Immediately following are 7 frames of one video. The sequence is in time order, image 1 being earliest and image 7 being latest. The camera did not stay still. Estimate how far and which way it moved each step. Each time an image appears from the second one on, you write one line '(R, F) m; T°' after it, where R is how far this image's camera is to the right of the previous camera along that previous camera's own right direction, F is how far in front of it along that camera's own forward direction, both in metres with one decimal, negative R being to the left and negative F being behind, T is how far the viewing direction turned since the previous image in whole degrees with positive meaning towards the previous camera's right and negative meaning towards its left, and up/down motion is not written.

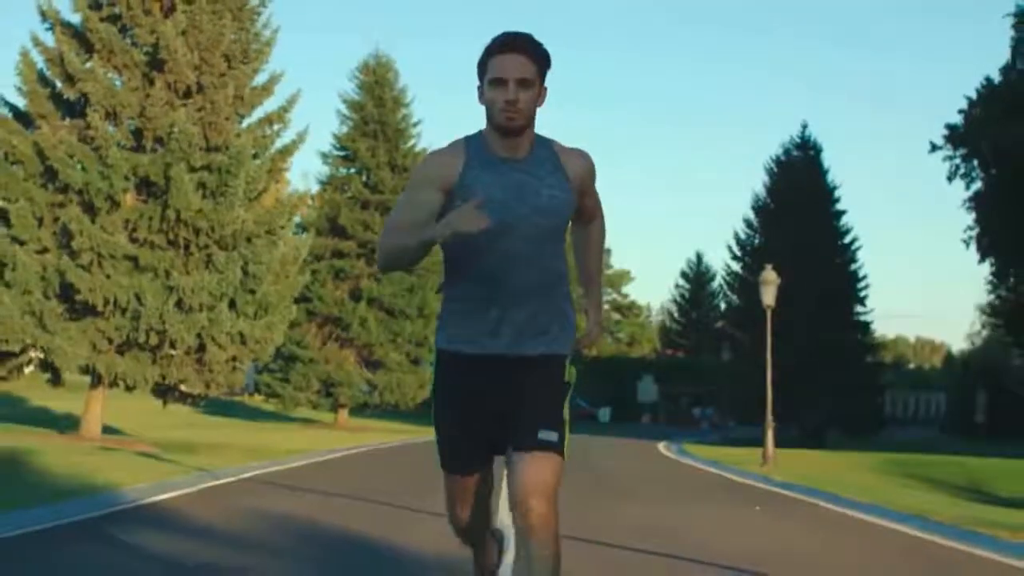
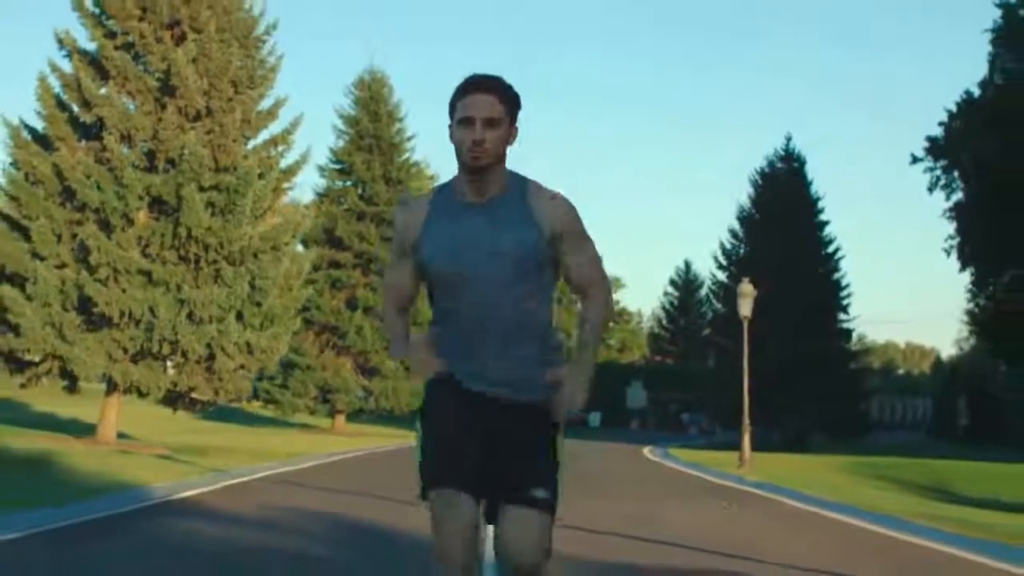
(0.0, -1.6) m; 0°
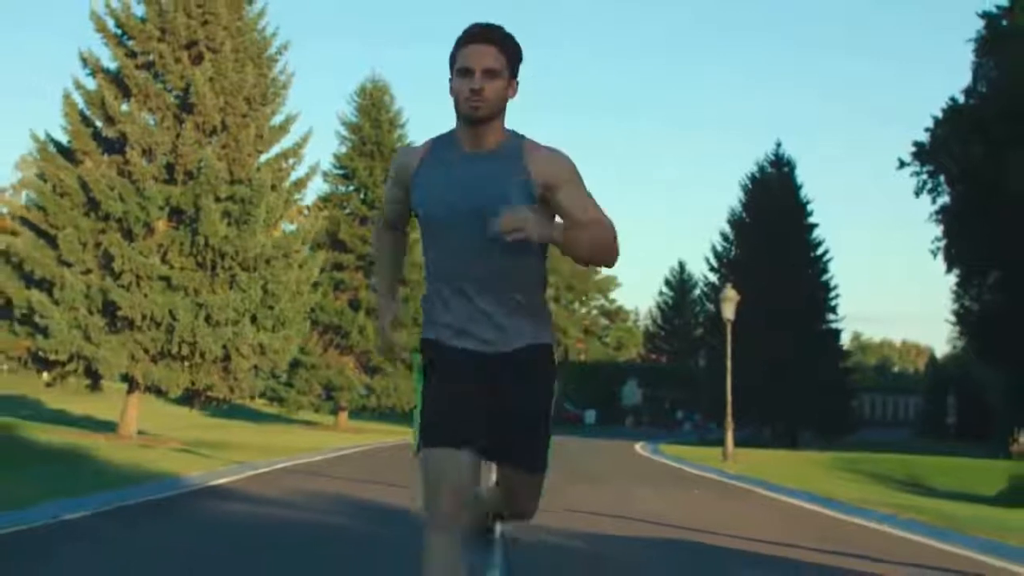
(0.0, -1.9) m; 0°
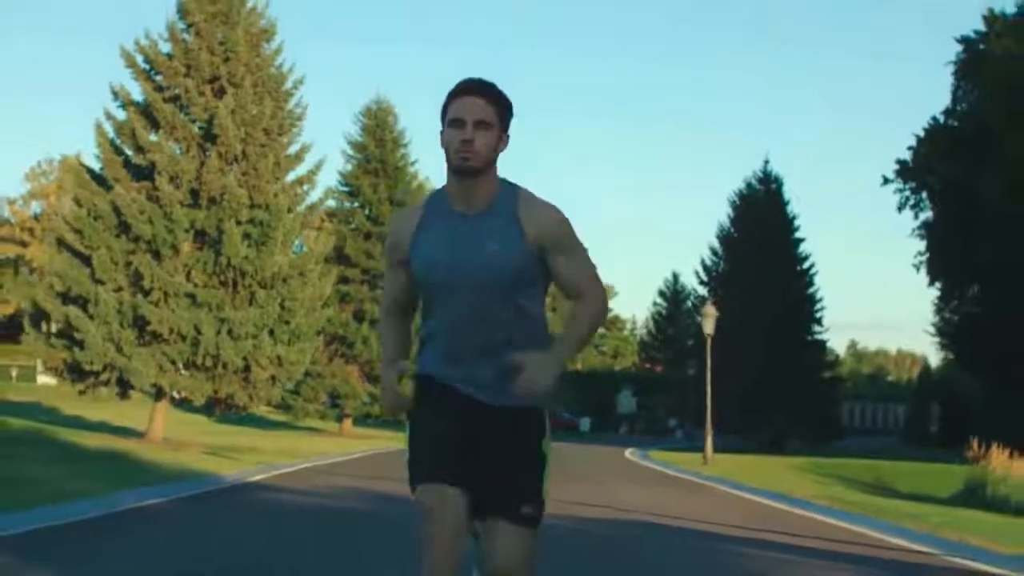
(0.0, -2.6) m; 0°
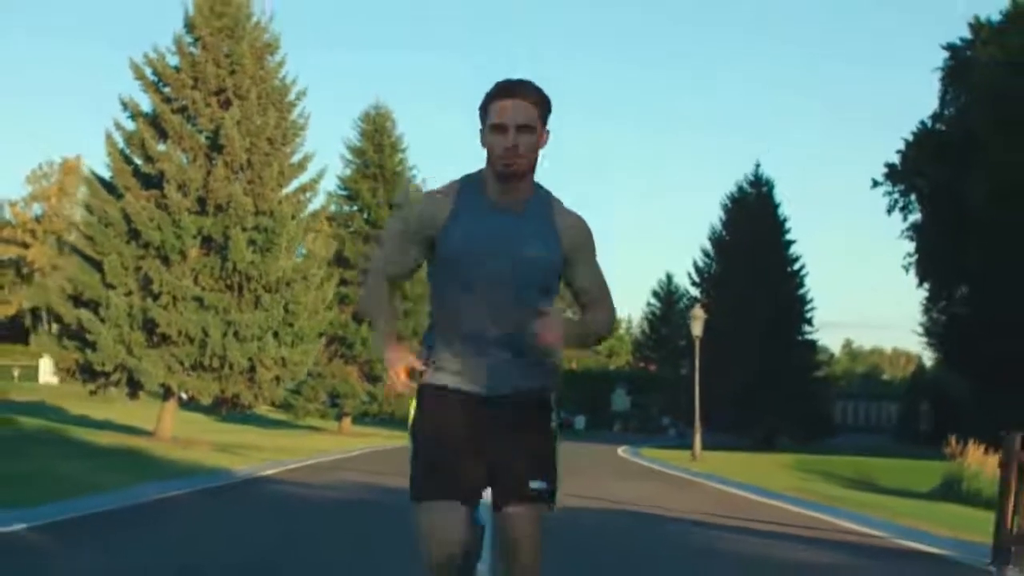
(0.0, -1.3) m; 0°
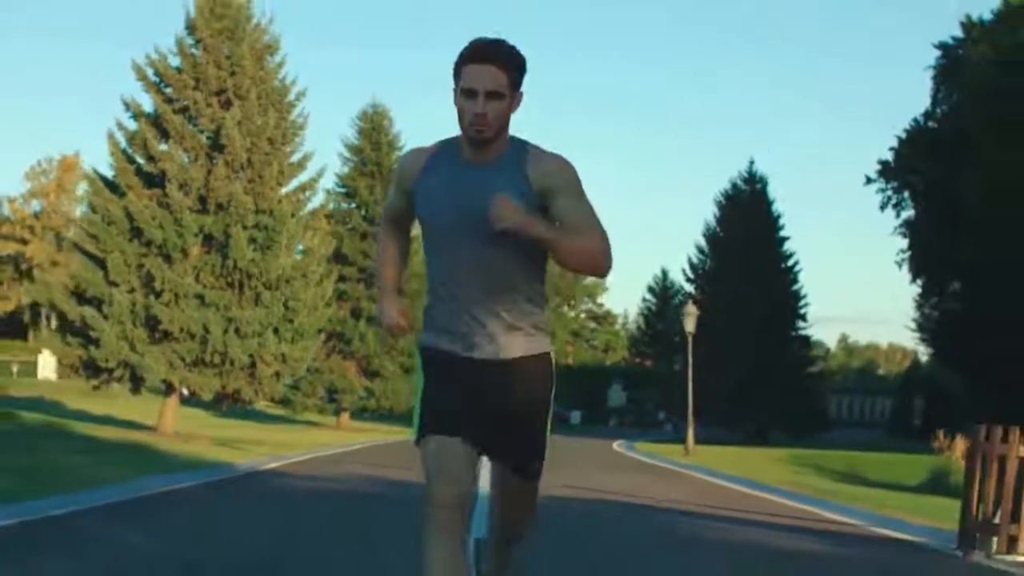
(0.0, -0.6) m; 0°
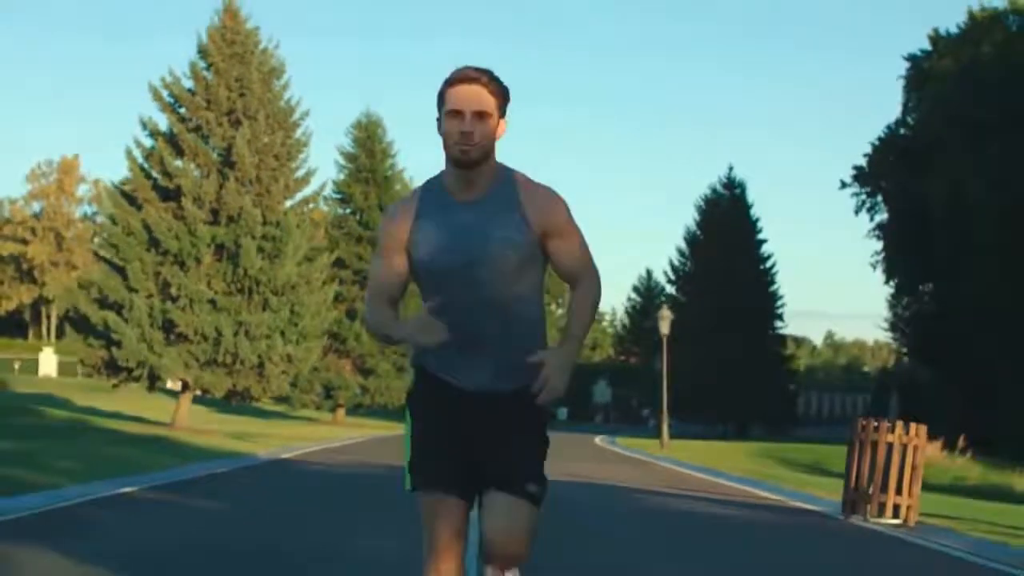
(0.0, -2.9) m; 0°
